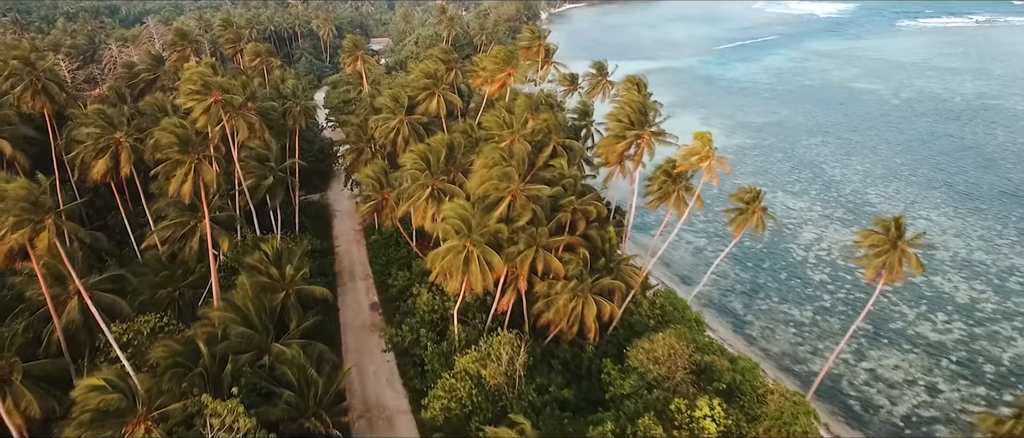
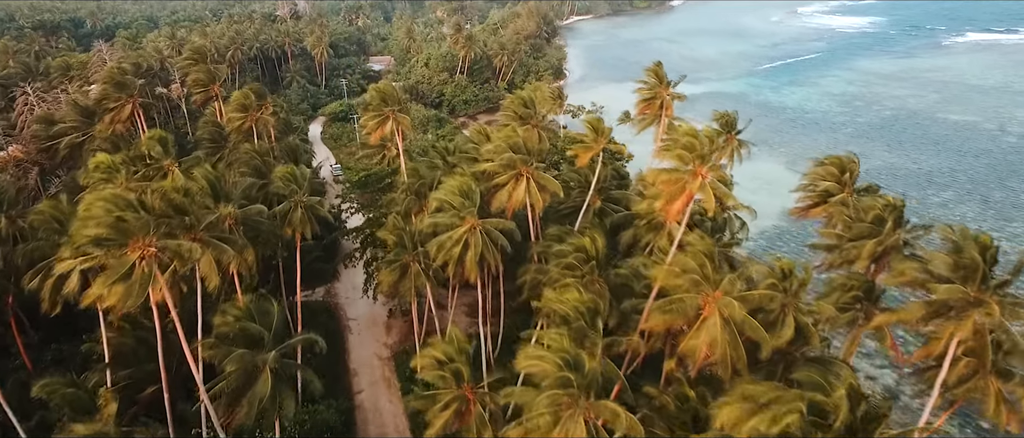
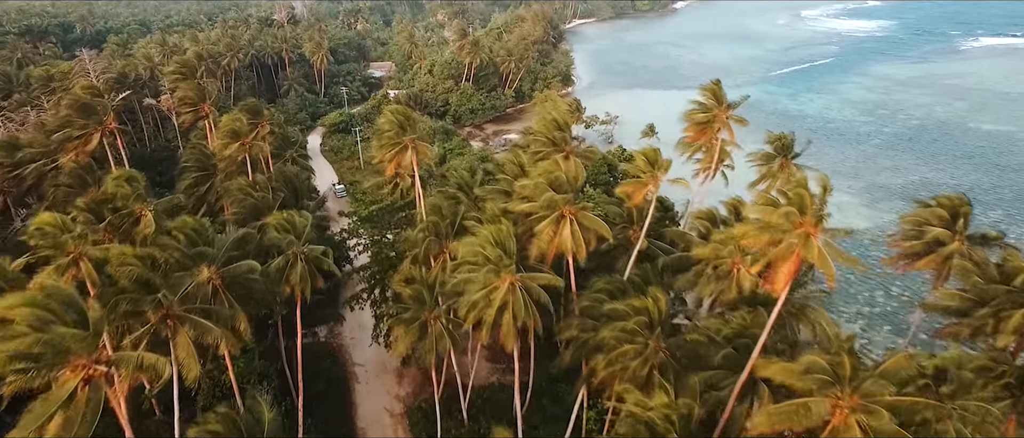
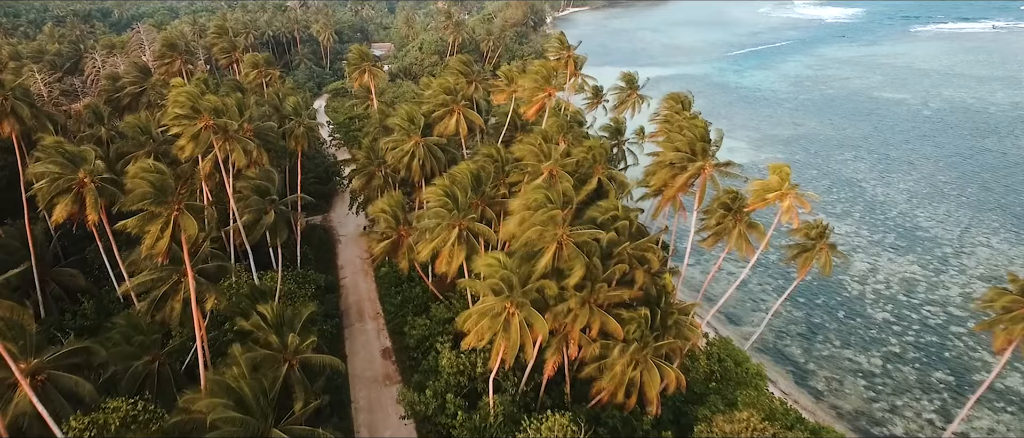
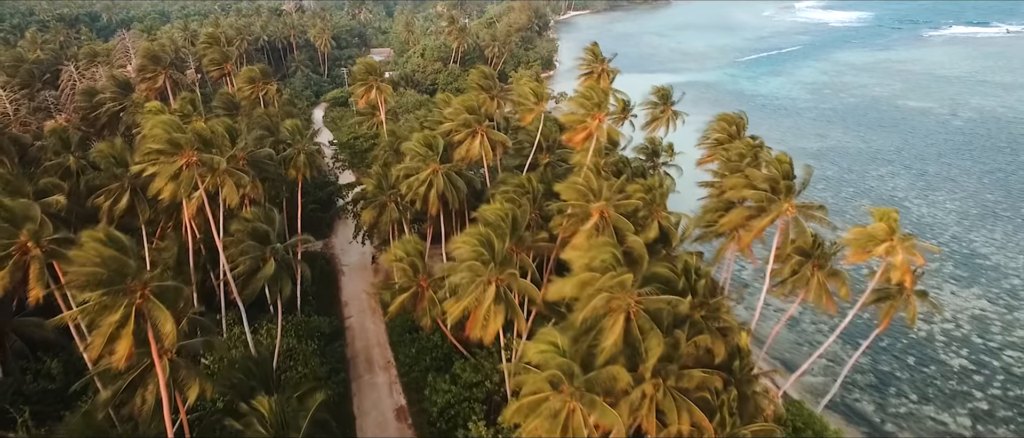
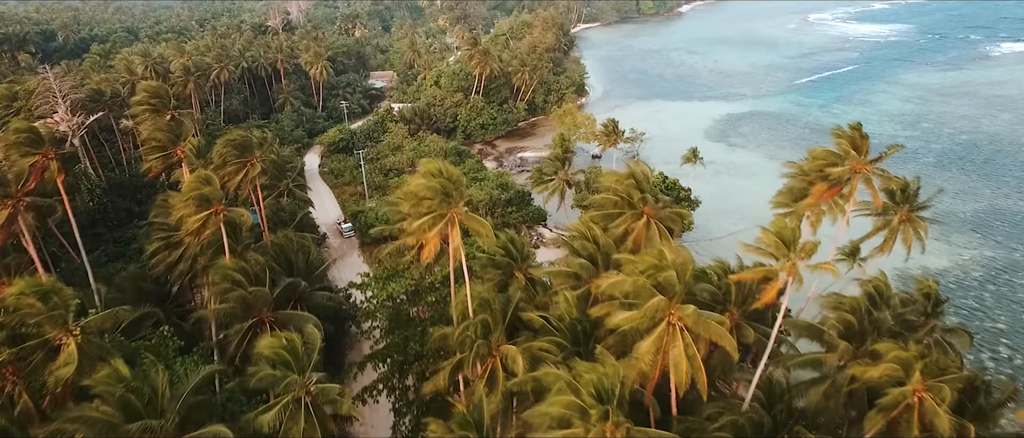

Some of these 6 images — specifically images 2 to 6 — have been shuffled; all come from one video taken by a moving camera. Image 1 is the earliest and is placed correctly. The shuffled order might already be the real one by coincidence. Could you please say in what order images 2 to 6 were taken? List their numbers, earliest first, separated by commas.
4, 5, 2, 3, 6
